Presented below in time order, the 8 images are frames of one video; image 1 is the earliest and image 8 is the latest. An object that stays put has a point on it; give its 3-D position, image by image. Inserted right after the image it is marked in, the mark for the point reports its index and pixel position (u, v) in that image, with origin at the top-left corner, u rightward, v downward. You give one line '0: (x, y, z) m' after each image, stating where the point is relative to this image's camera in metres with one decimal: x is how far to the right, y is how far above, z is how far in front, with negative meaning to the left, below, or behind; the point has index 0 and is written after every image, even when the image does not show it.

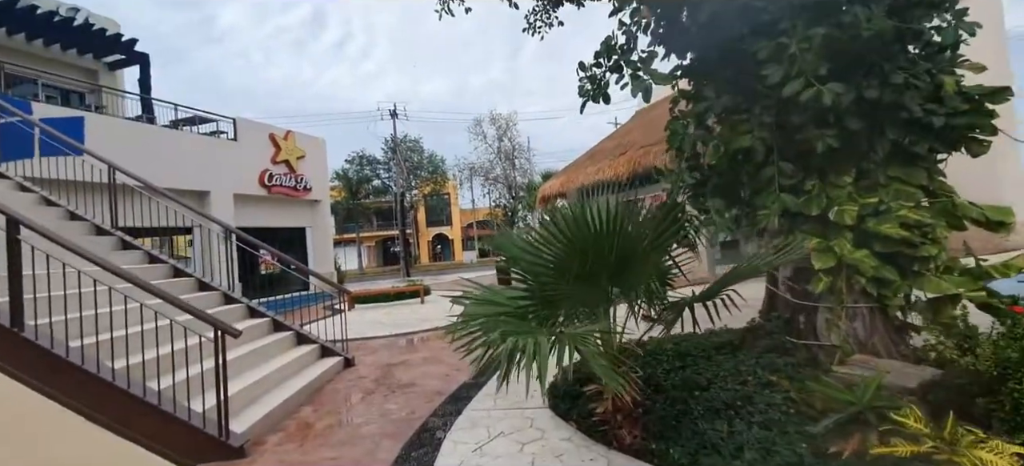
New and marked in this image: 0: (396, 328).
0: (-2.1, -1.7, +8.9) m
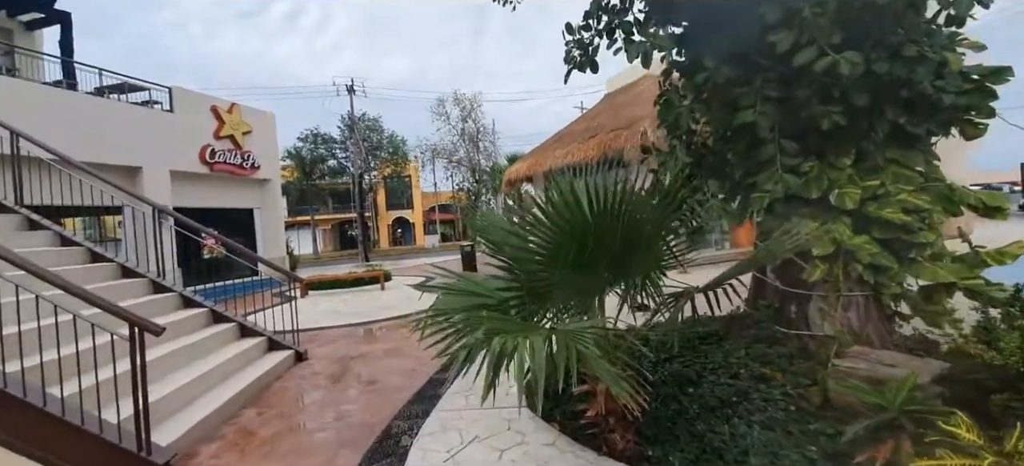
0: (-2.7, -1.4, +8.3) m
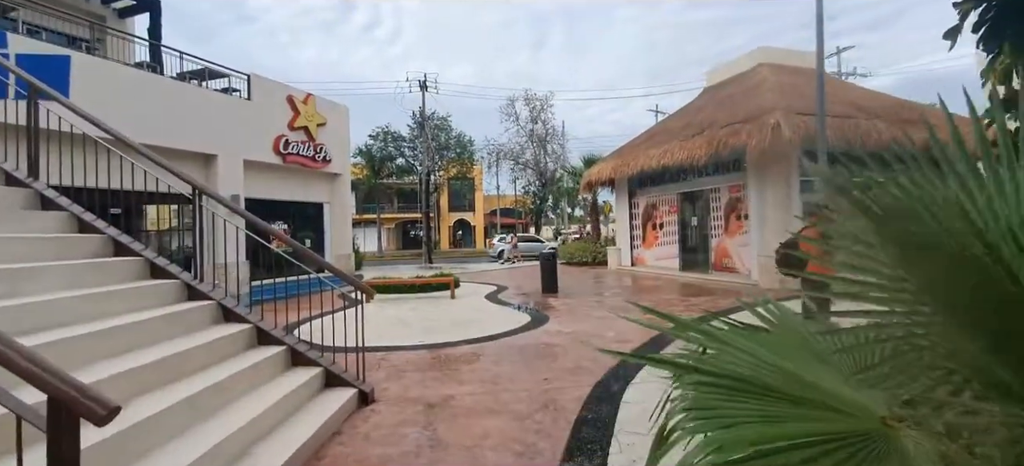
0: (-1.3, -1.4, +6.9) m
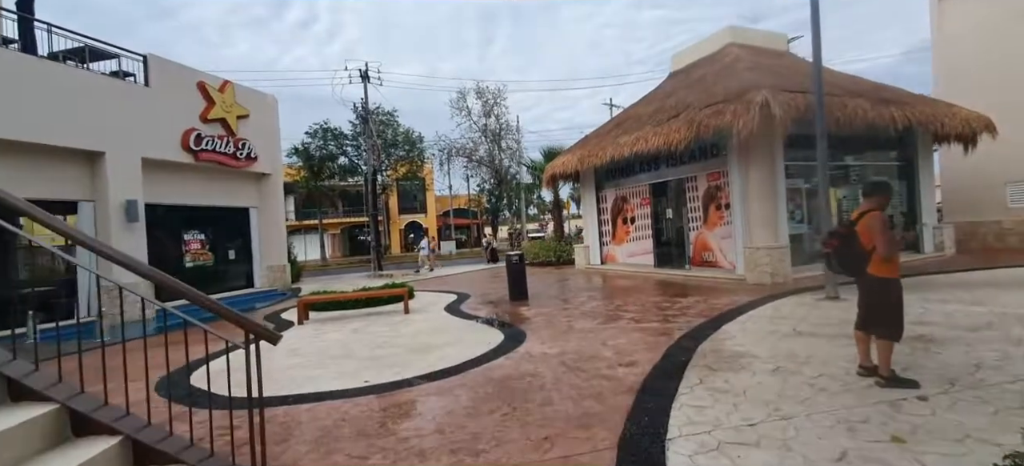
0: (-1.6, -1.4, +5.3) m
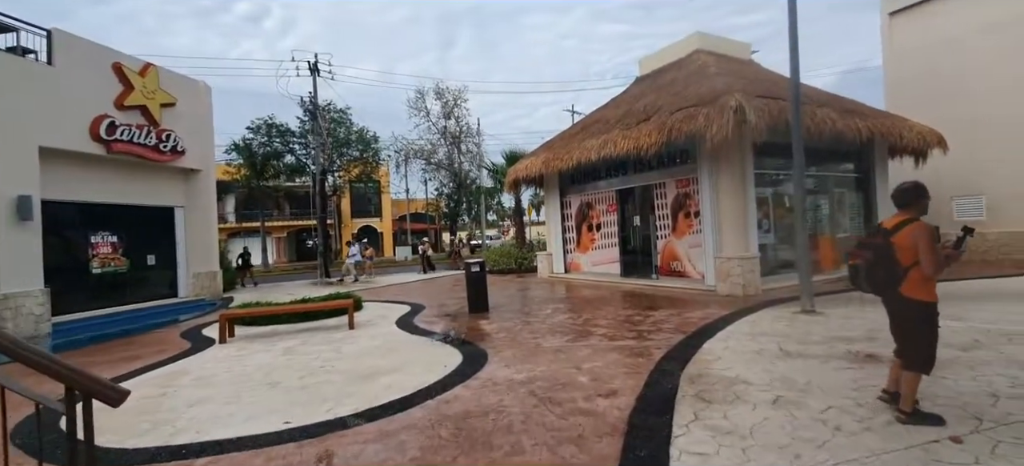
0: (-1.9, -1.4, +4.4) m
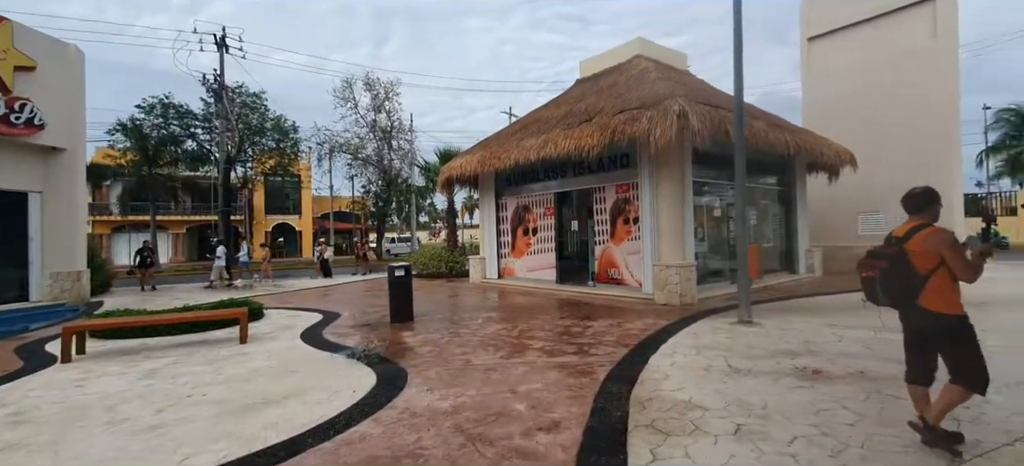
0: (-2.5, -1.4, +3.3) m
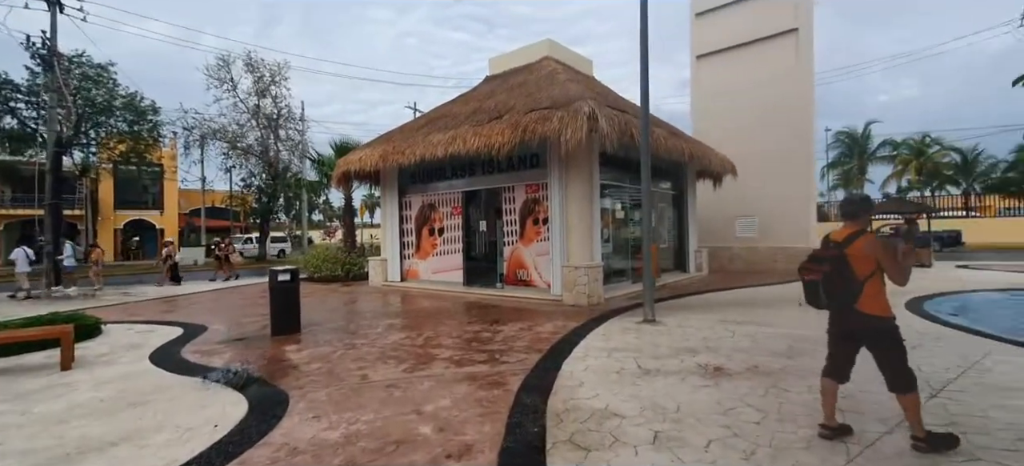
0: (-3.0, -1.3, +2.4) m
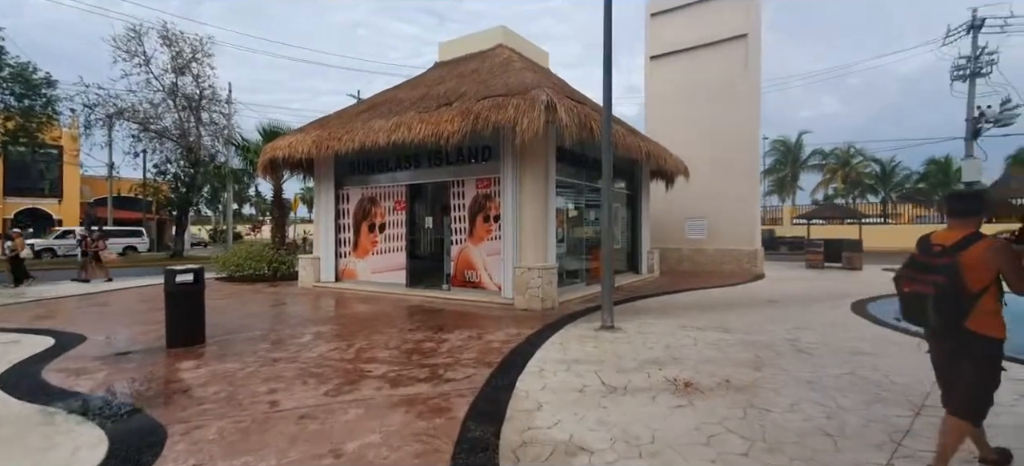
0: (-3.2, -1.3, +1.3) m
